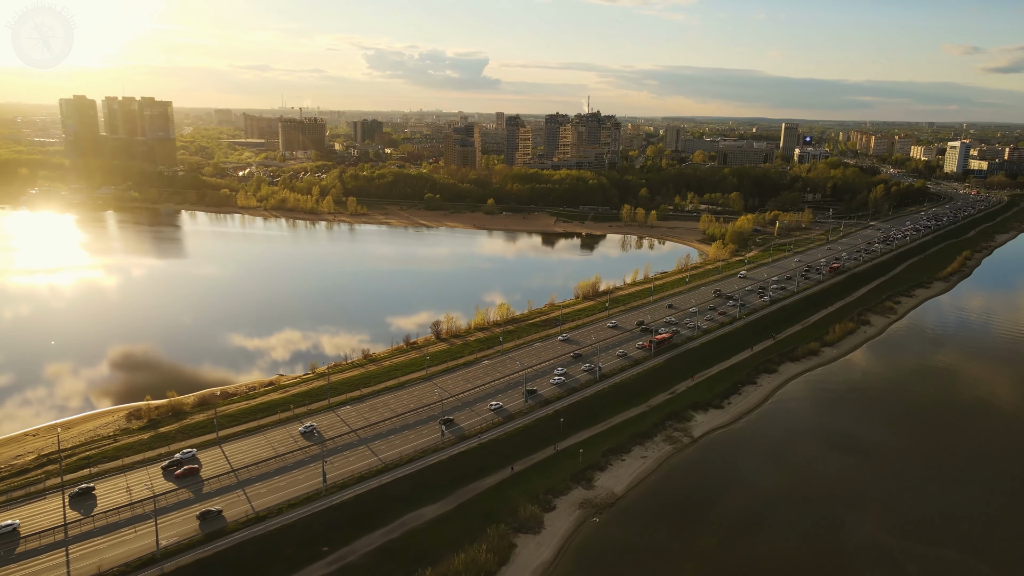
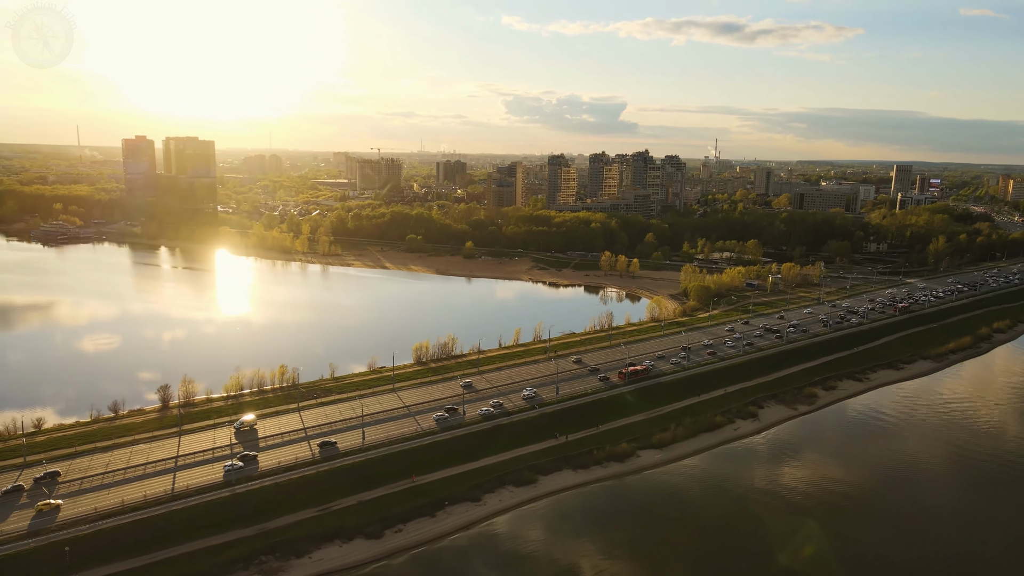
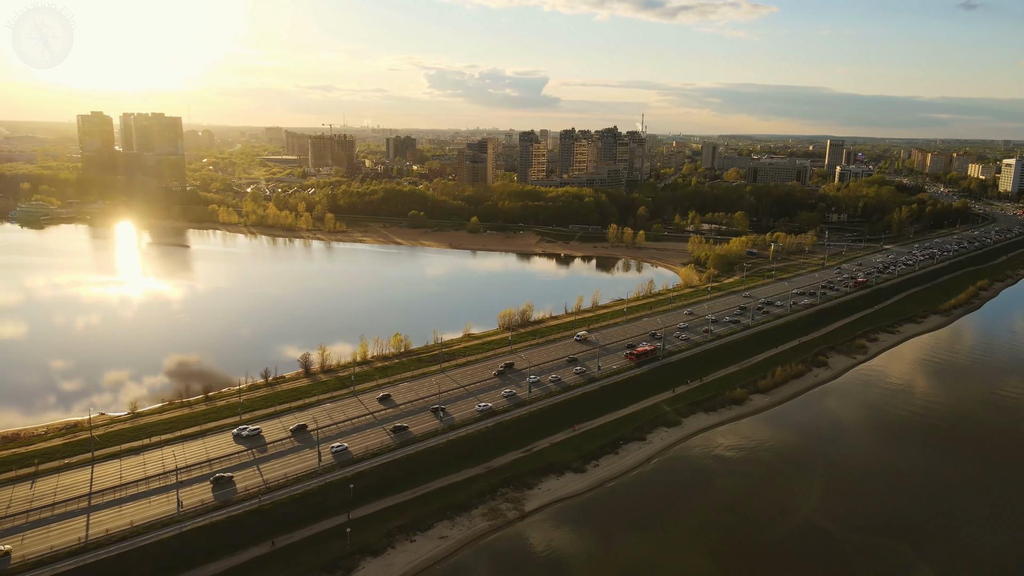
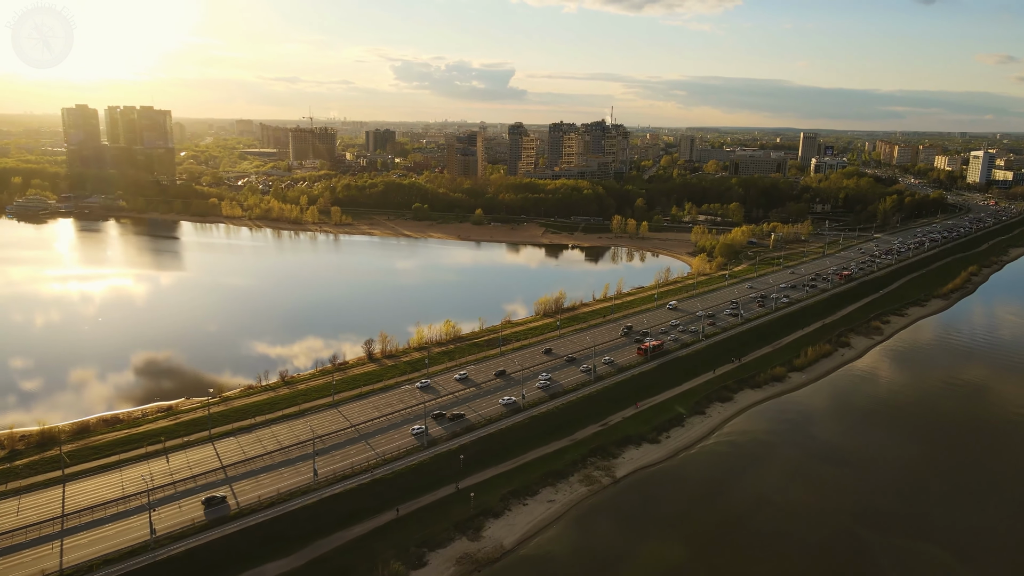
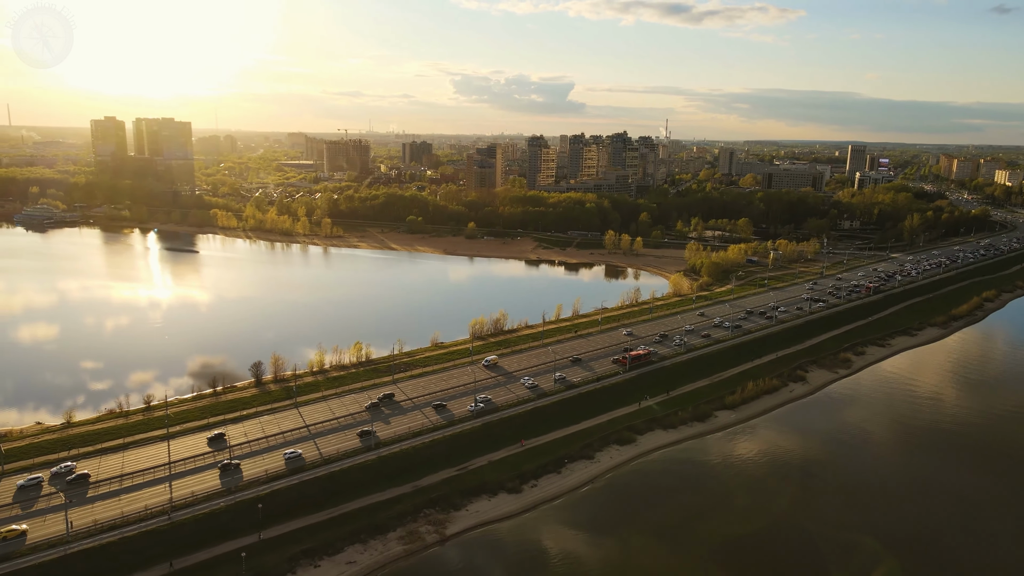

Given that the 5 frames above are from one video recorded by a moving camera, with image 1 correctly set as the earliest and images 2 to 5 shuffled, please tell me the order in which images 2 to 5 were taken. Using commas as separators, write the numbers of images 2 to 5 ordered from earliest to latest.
4, 3, 5, 2
